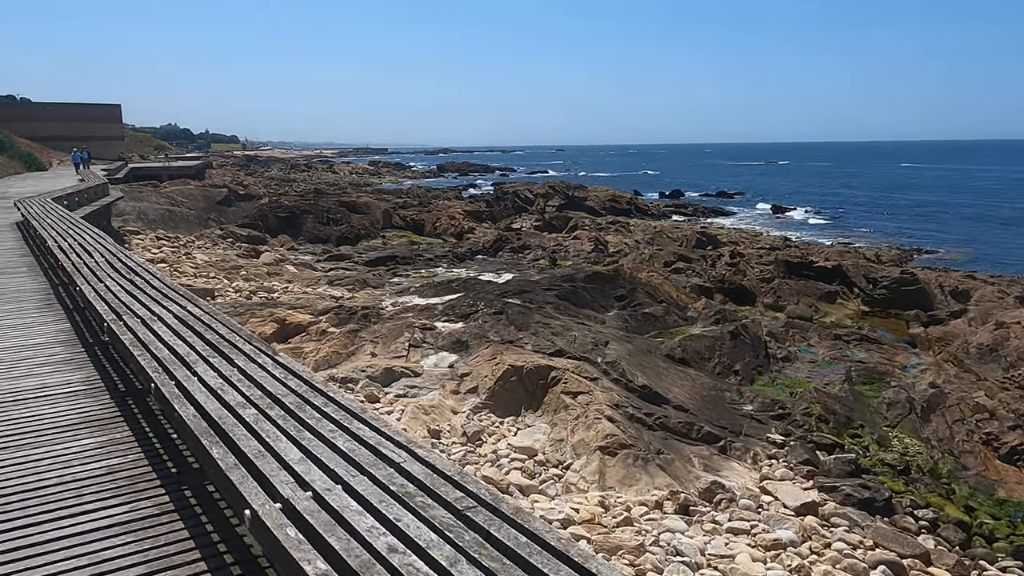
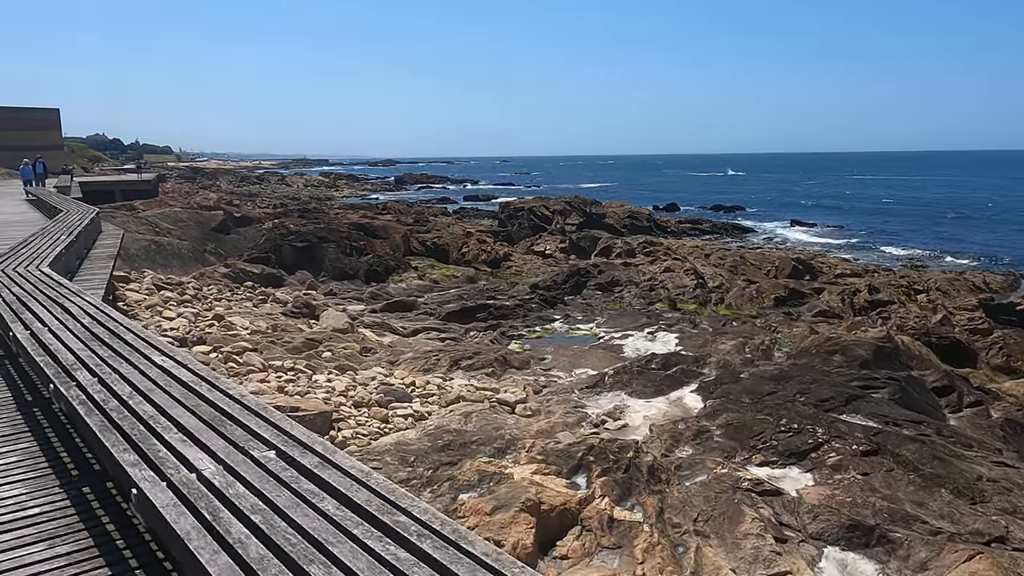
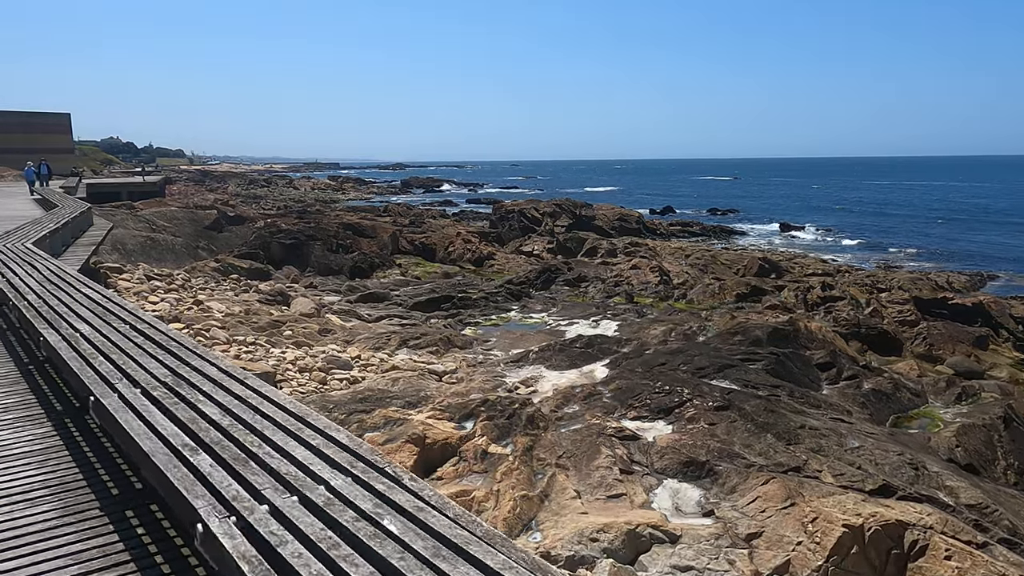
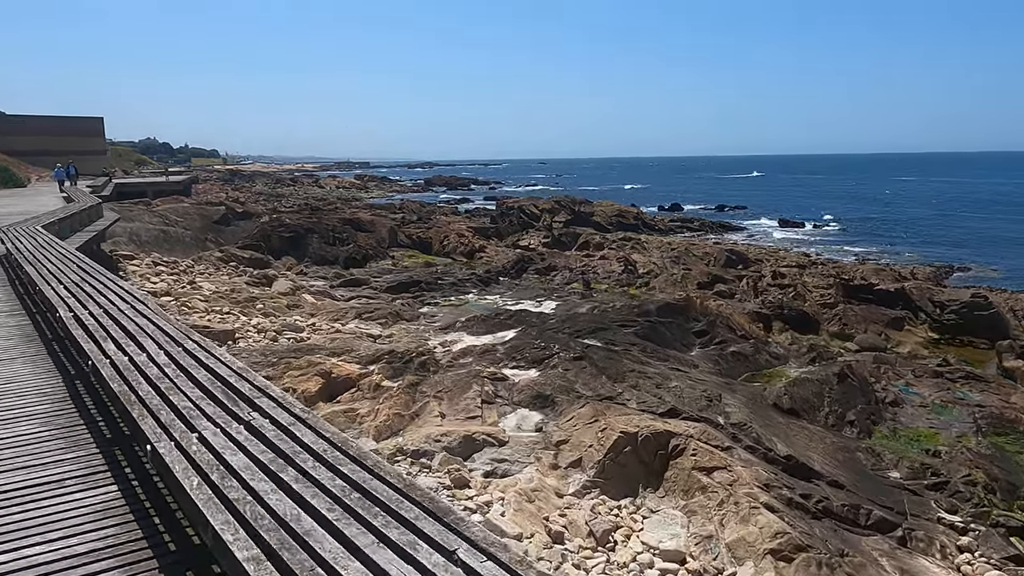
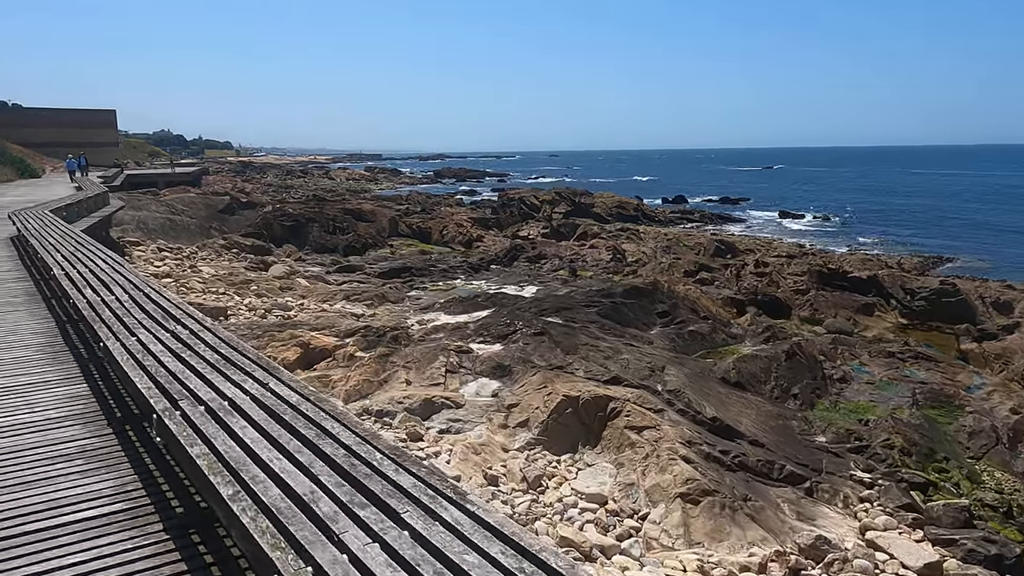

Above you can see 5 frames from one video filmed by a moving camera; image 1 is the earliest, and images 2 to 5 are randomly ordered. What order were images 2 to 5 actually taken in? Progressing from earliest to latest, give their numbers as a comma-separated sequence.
5, 4, 3, 2
